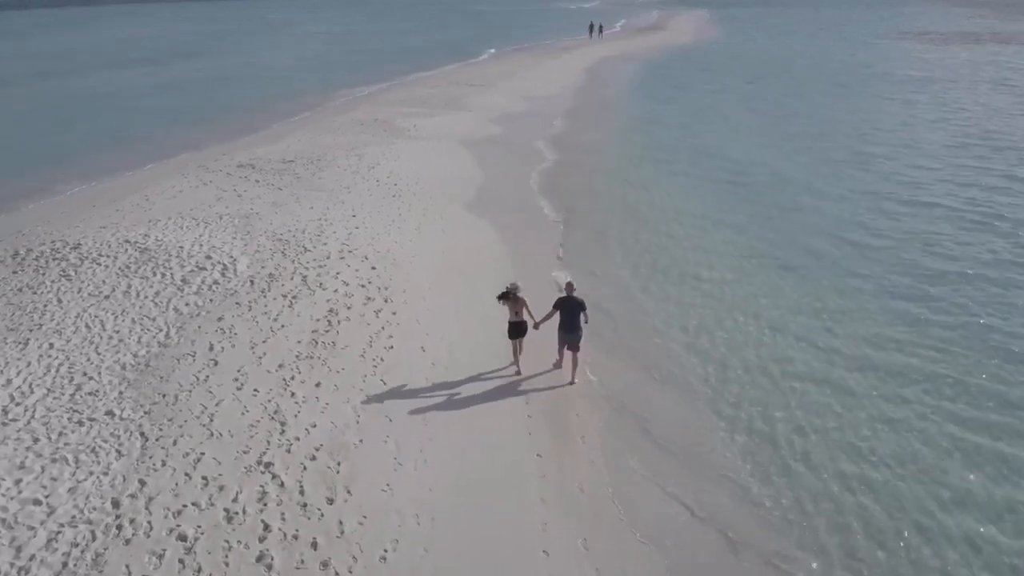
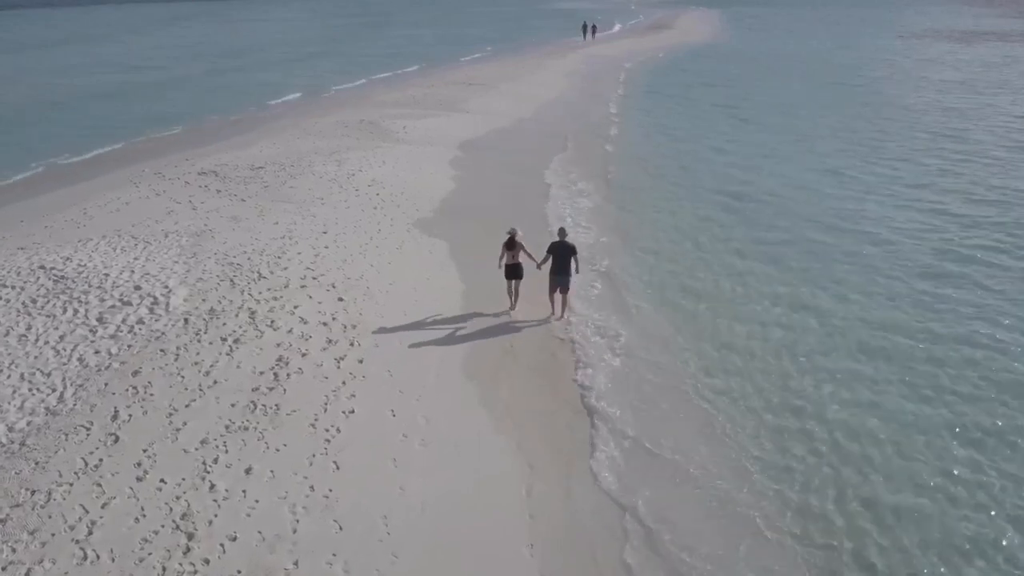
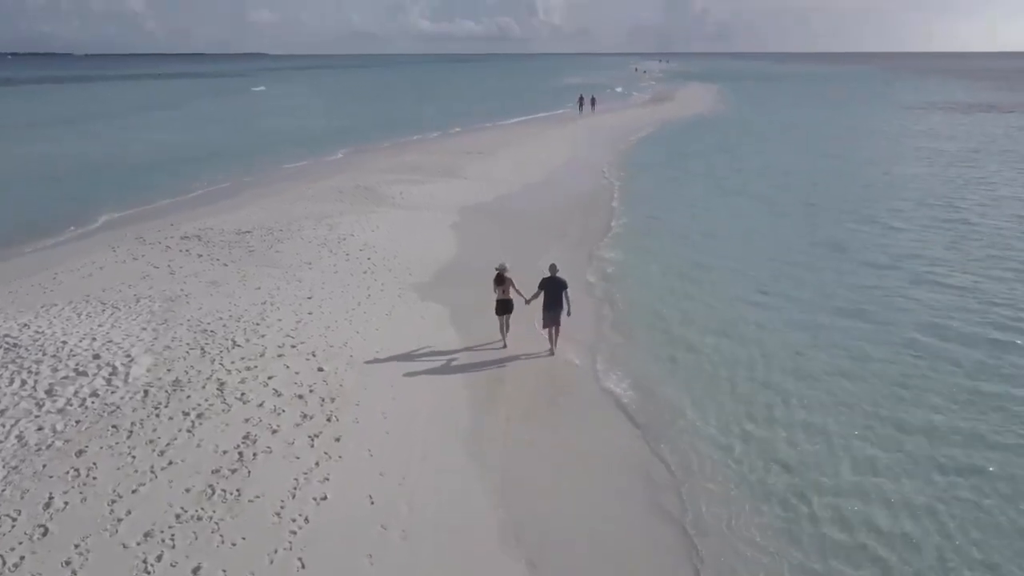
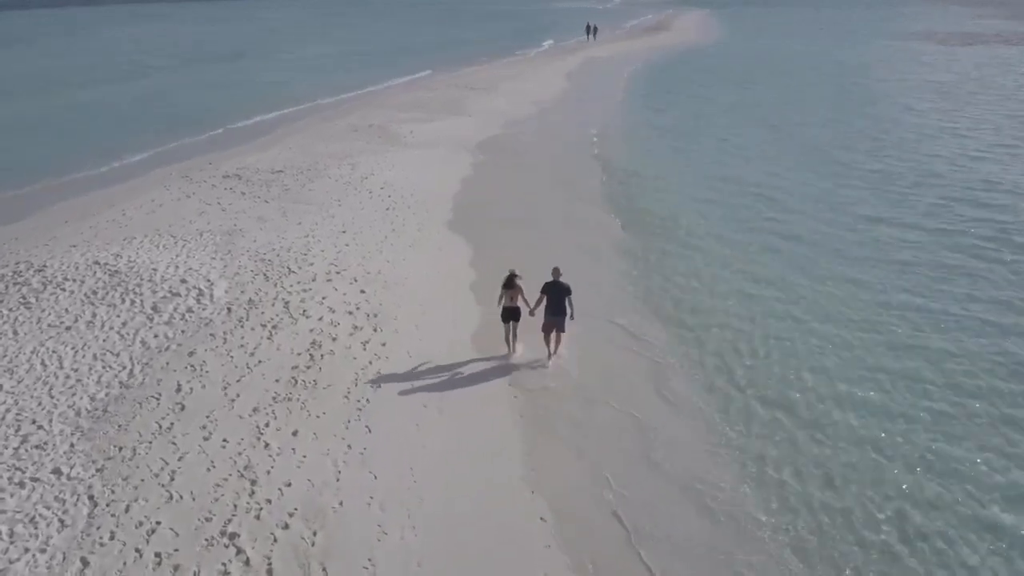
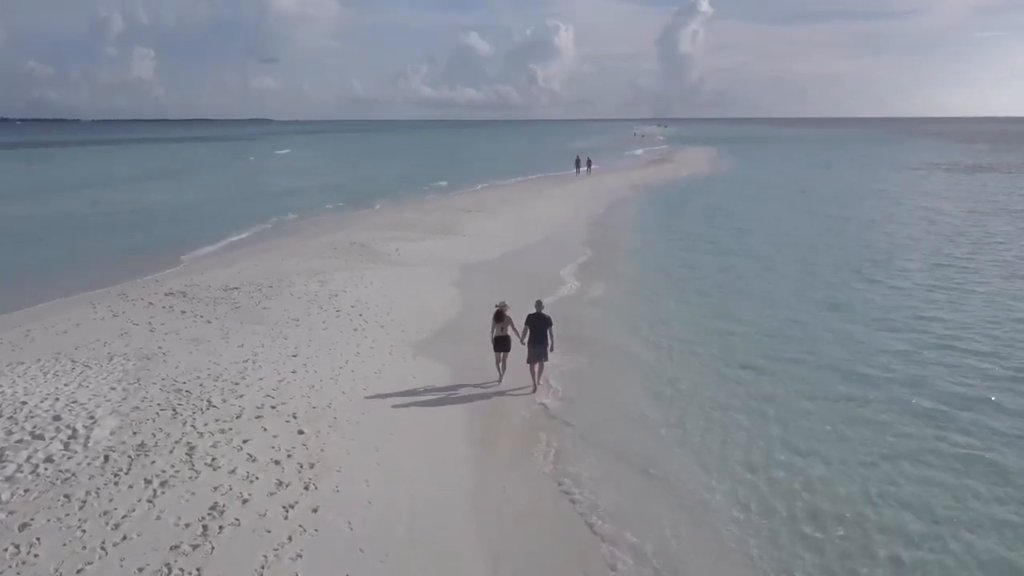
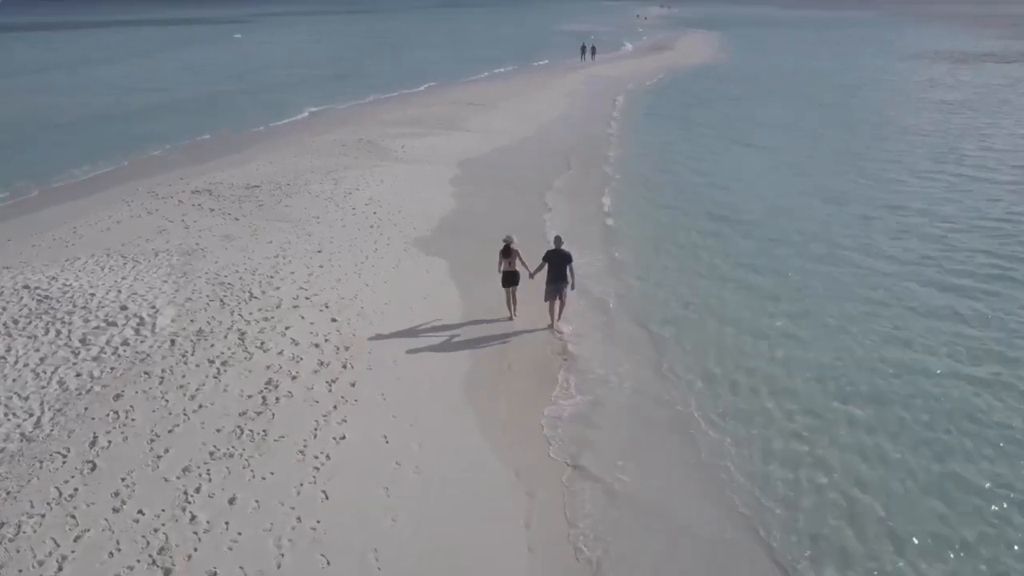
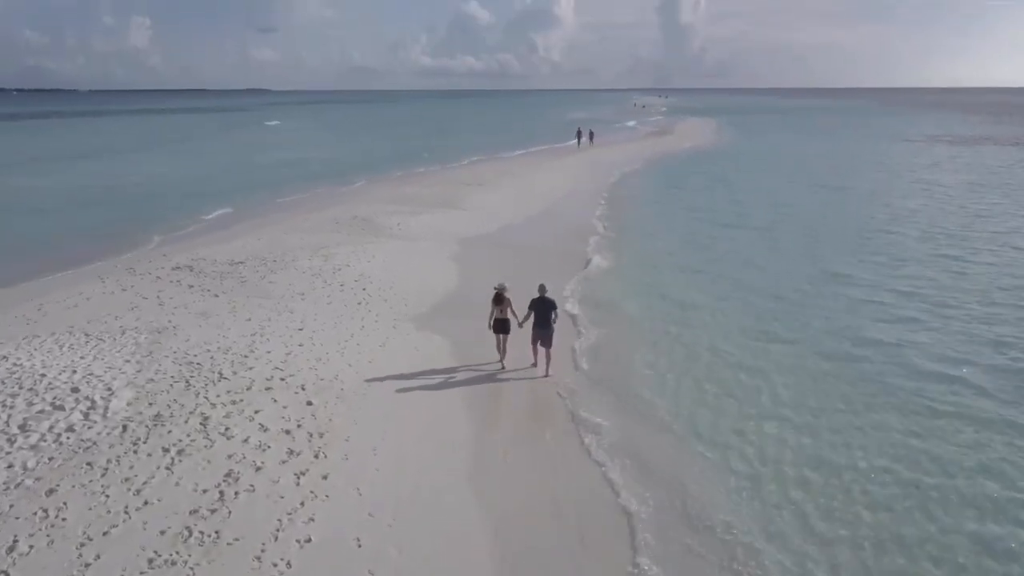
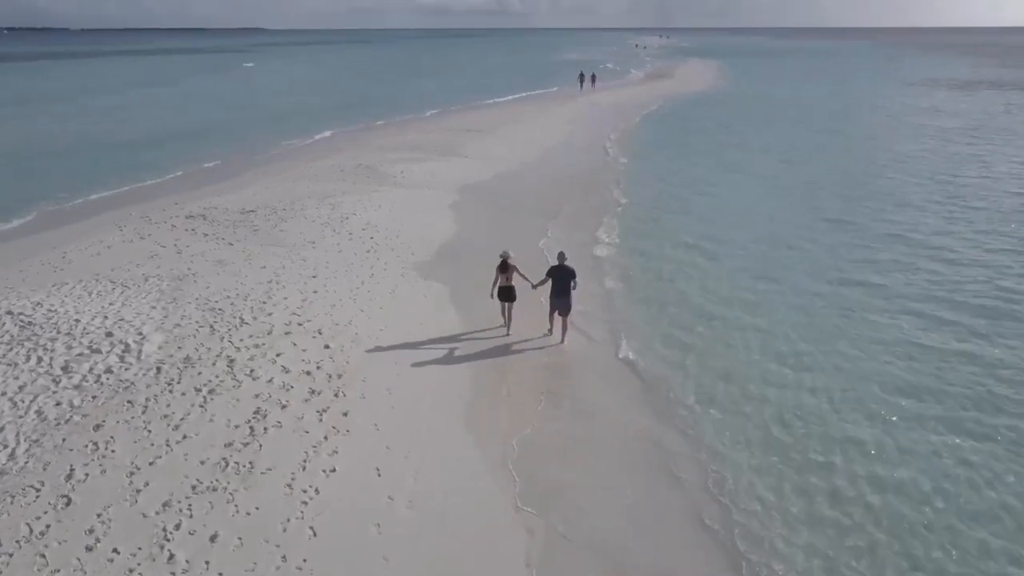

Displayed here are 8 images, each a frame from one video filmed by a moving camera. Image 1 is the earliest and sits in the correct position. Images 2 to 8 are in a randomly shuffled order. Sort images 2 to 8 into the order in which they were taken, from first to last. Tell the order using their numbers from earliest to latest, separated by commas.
4, 2, 6, 8, 3, 7, 5
